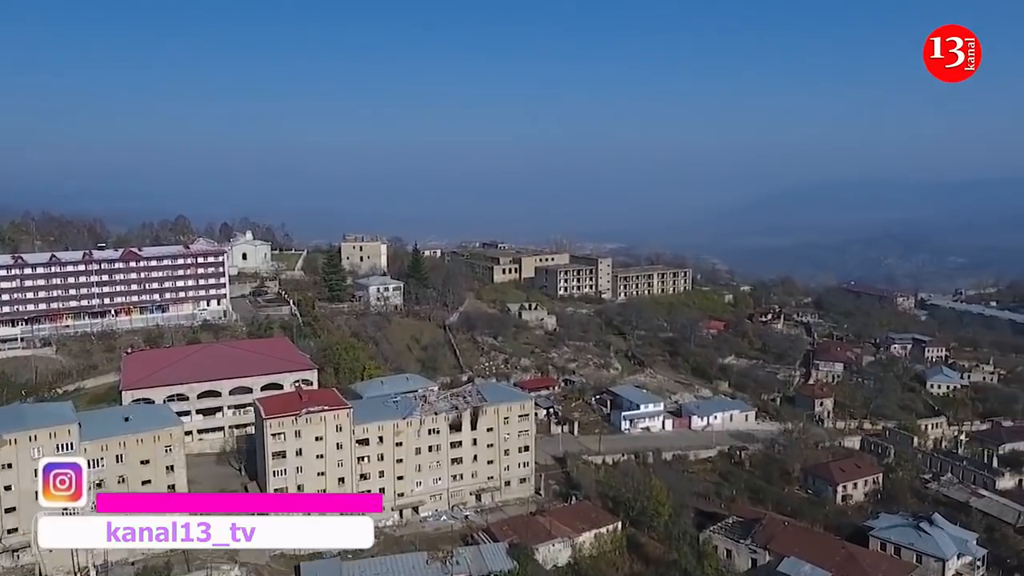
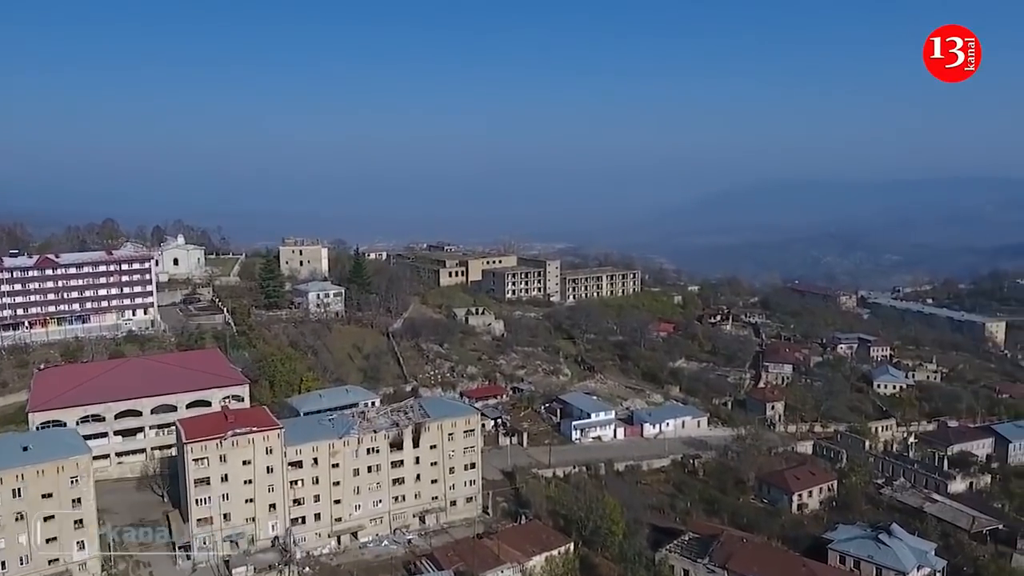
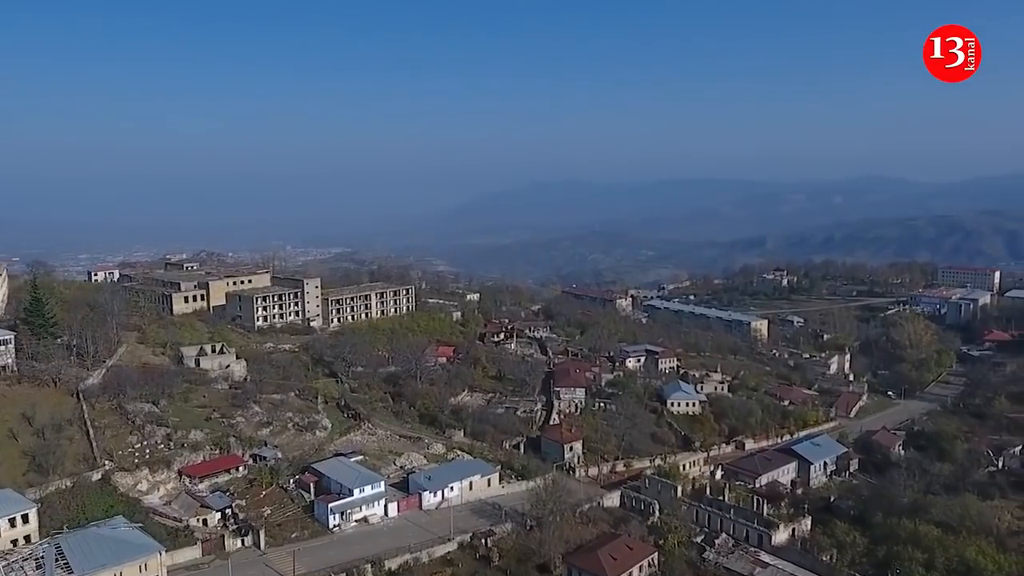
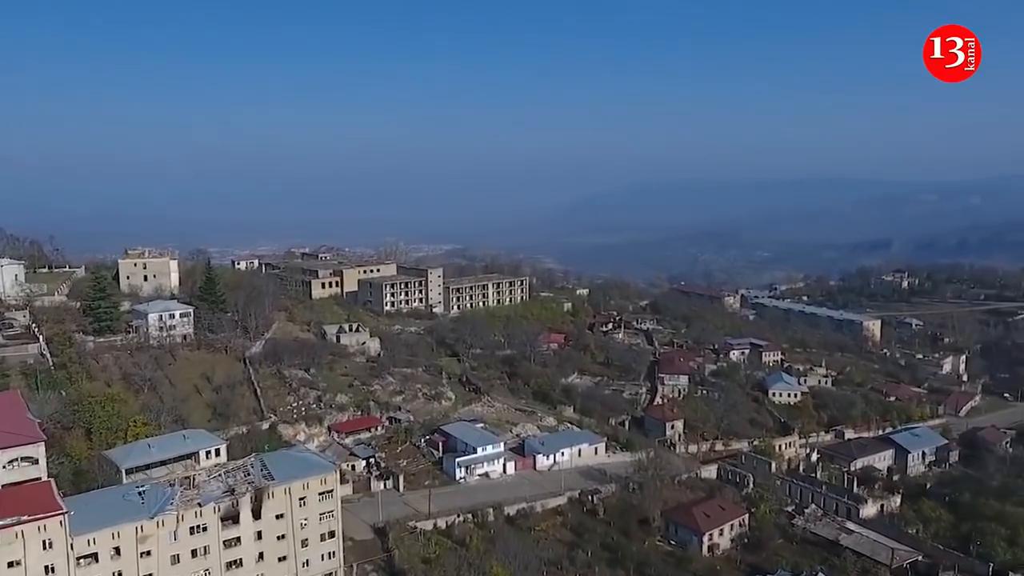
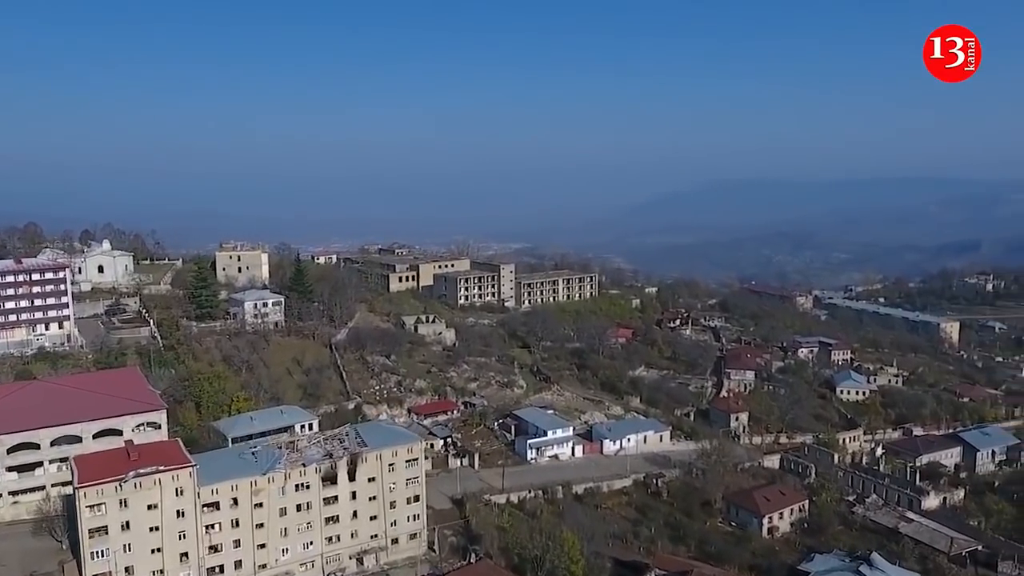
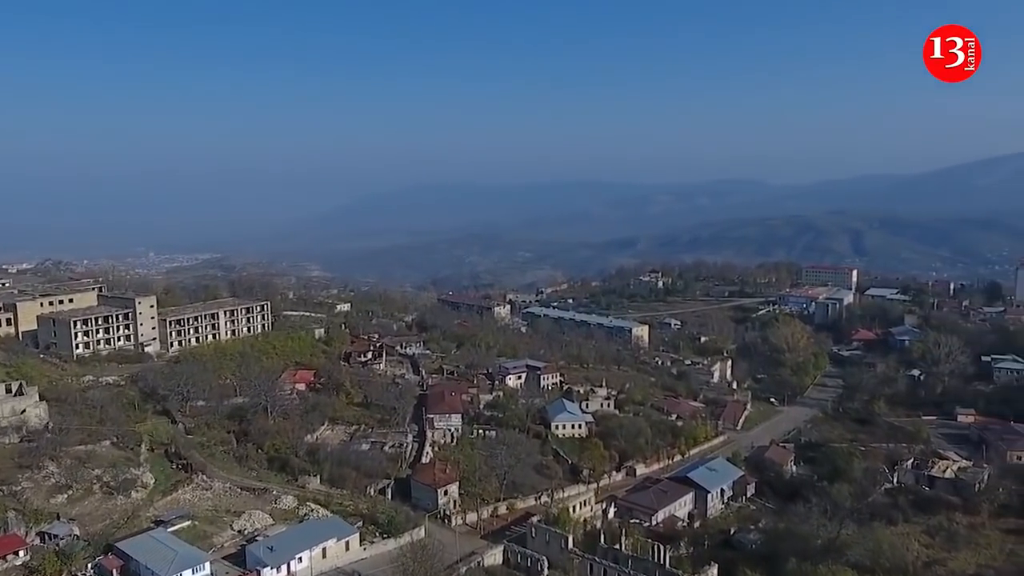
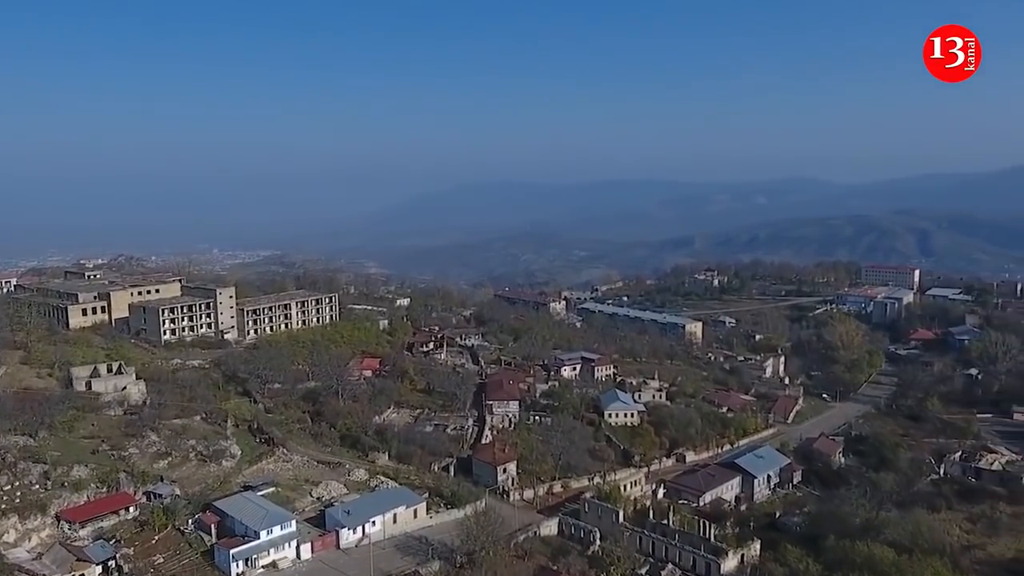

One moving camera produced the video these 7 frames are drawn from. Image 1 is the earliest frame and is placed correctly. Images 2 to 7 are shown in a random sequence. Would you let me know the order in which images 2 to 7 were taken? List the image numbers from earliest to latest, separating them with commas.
2, 5, 4, 3, 7, 6
